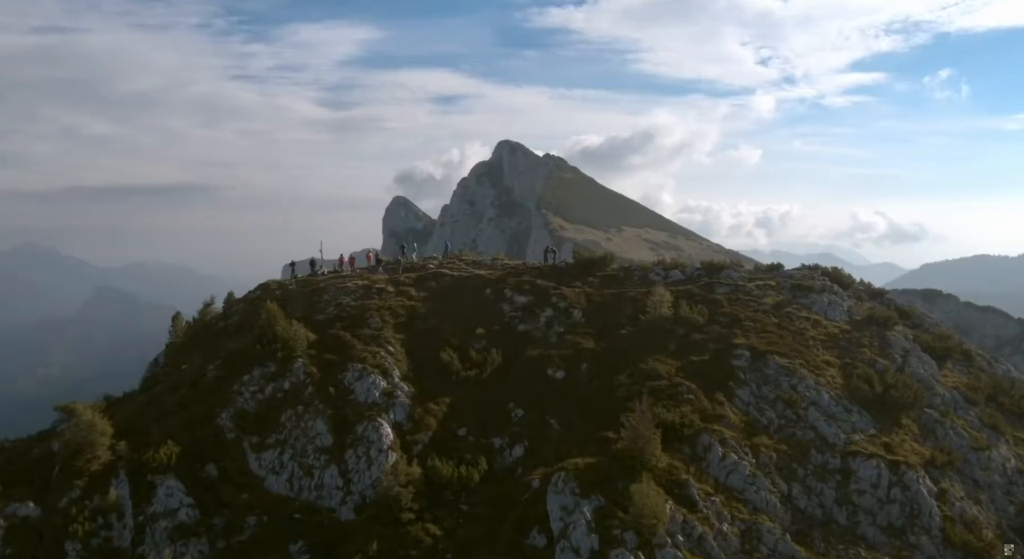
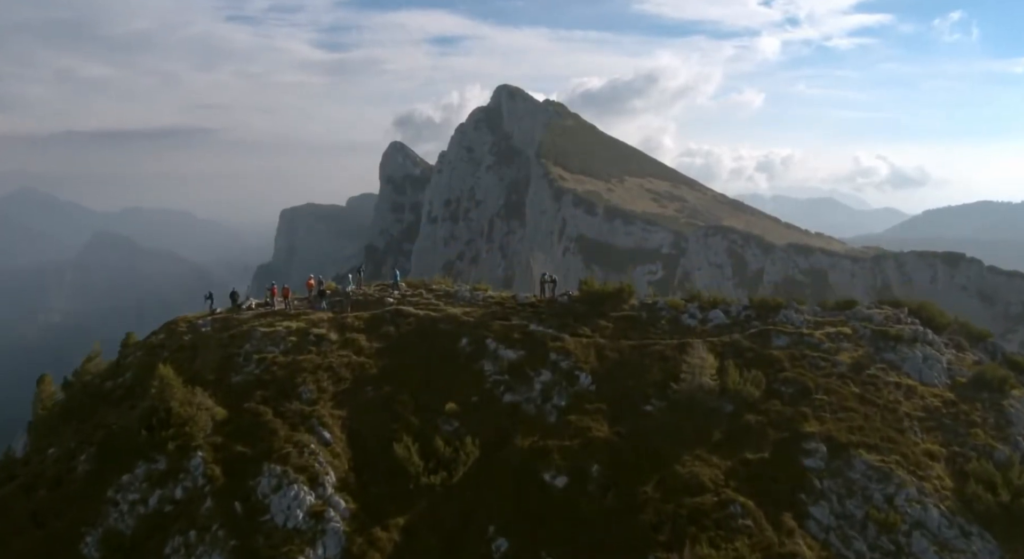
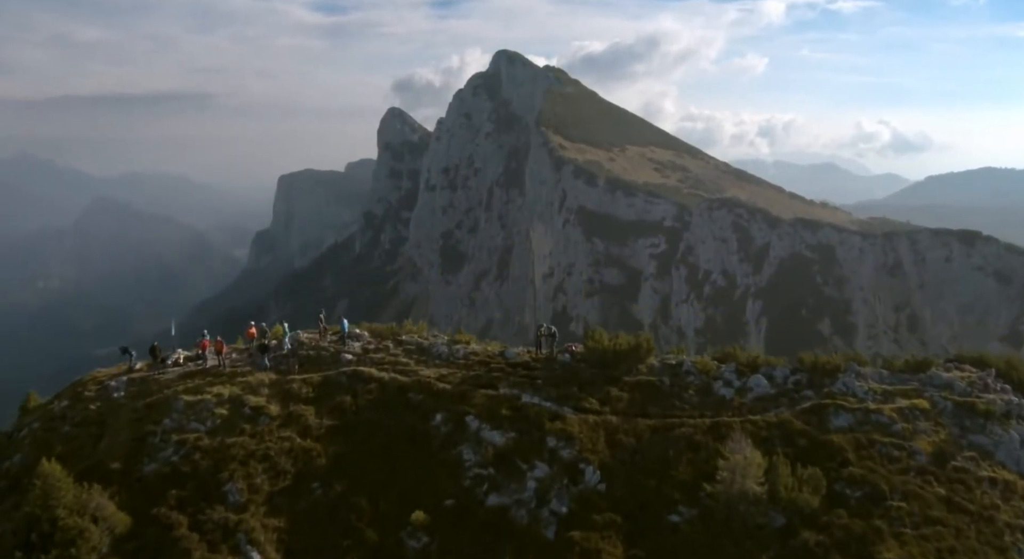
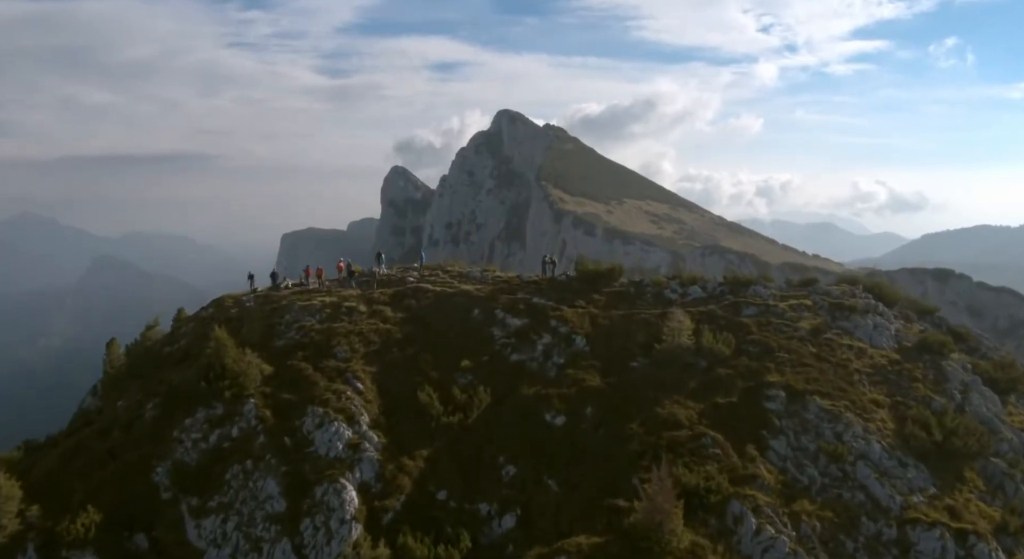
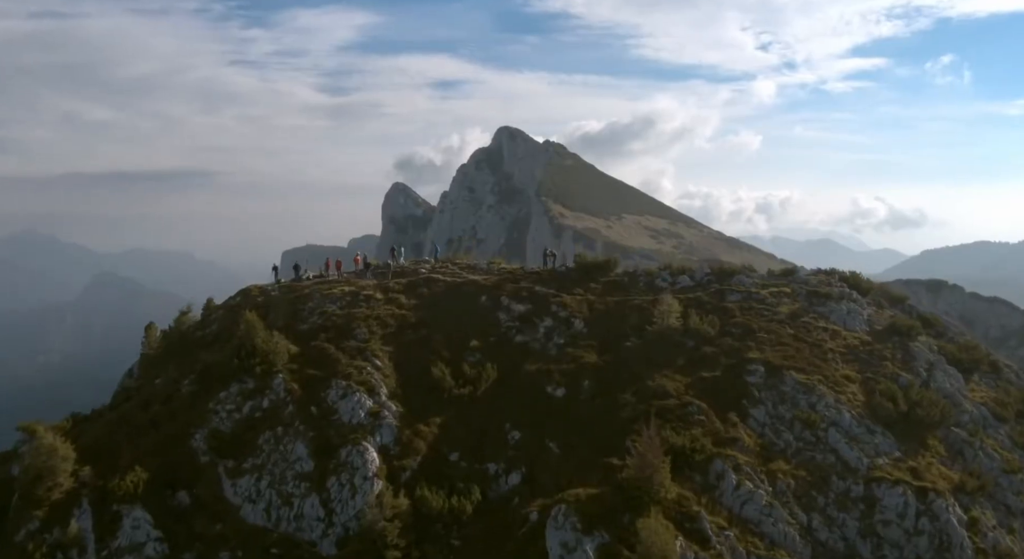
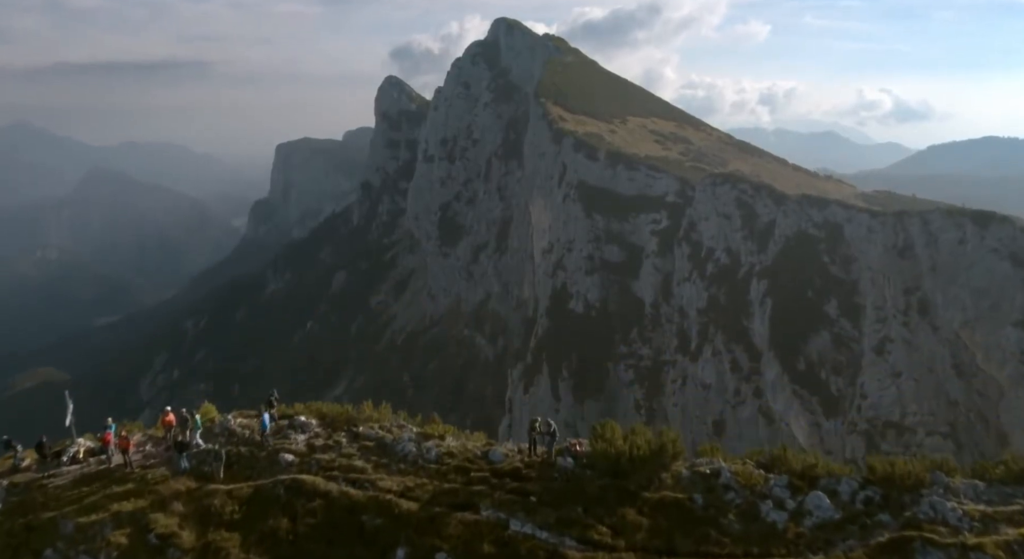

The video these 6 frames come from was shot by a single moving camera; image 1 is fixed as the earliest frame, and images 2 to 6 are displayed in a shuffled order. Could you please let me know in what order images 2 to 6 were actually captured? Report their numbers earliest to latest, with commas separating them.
5, 4, 2, 3, 6
